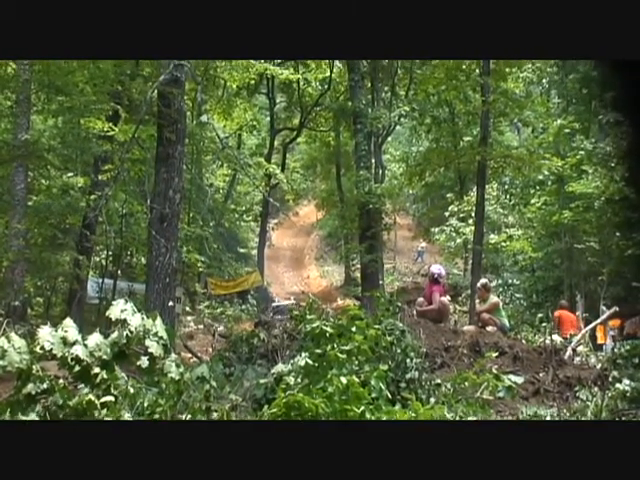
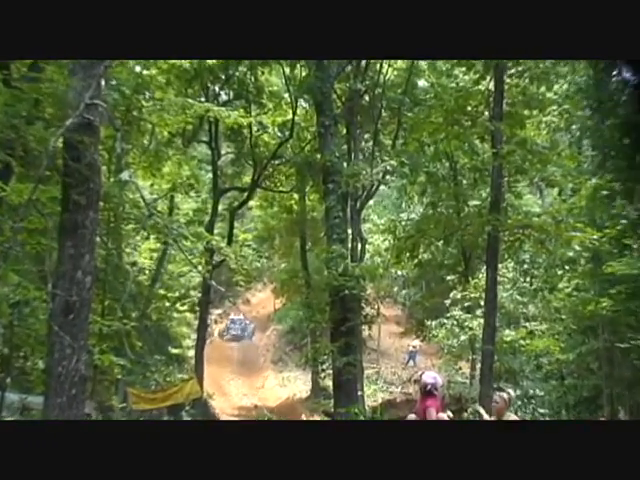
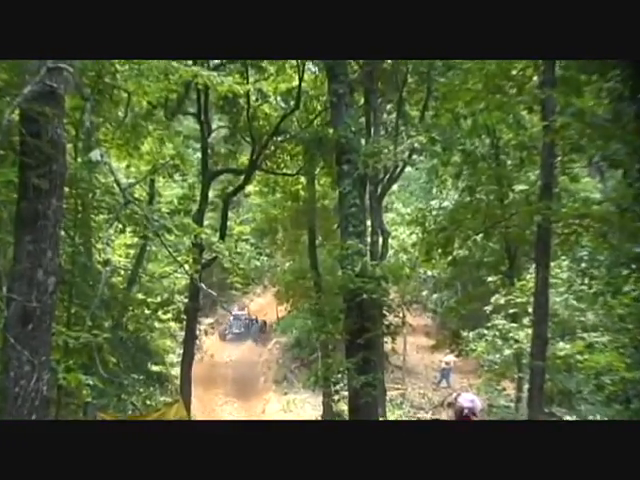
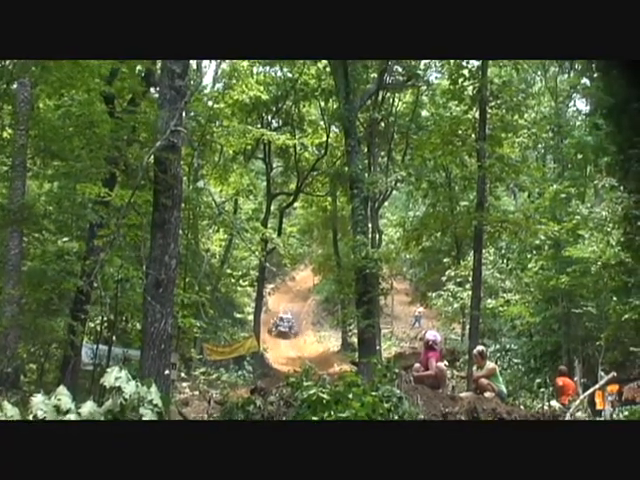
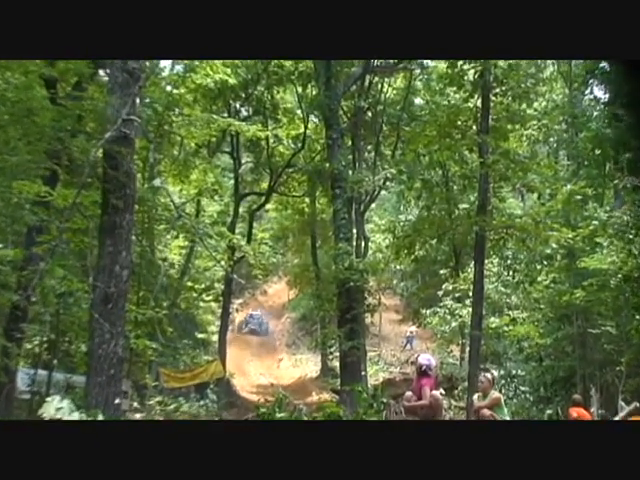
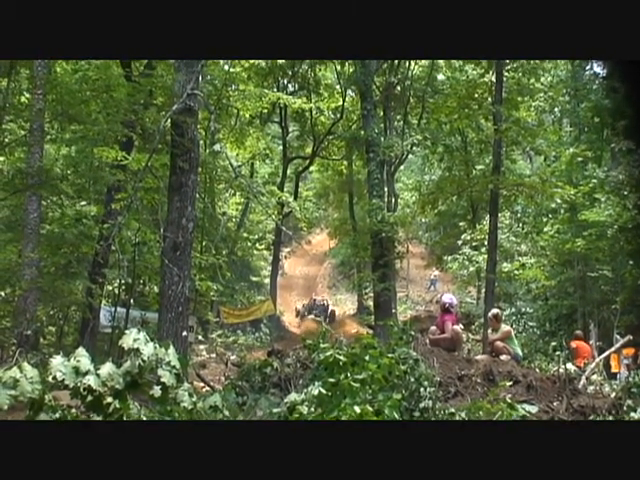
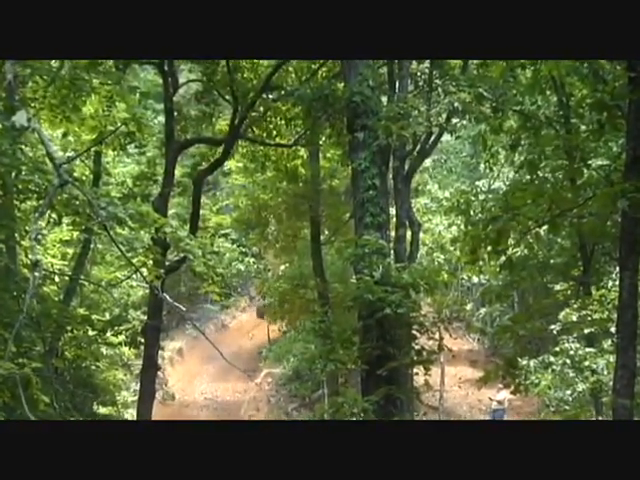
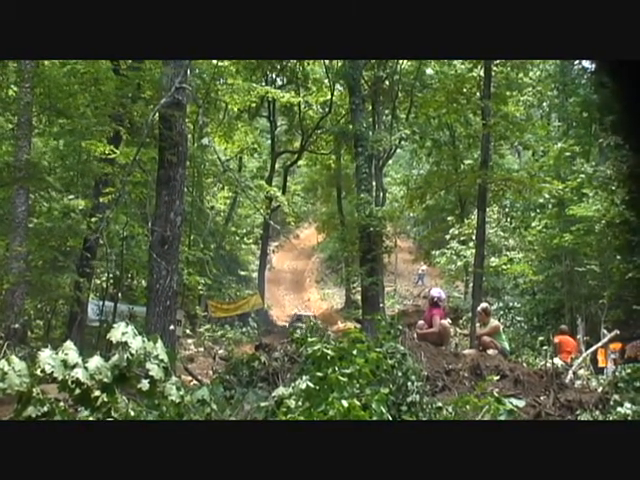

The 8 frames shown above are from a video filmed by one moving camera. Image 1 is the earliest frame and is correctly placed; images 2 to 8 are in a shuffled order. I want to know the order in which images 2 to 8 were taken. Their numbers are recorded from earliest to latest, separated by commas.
8, 6, 4, 5, 2, 3, 7
